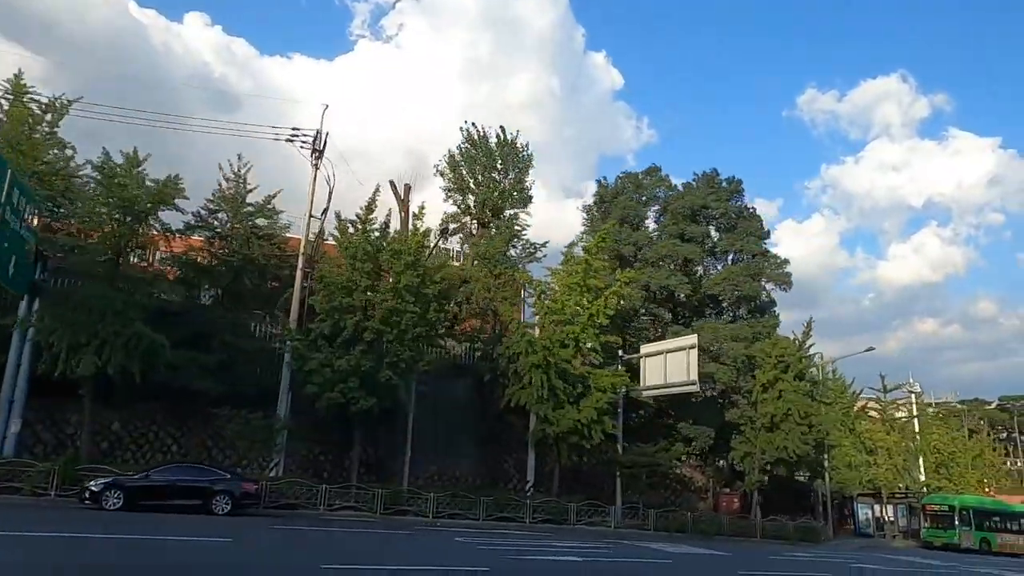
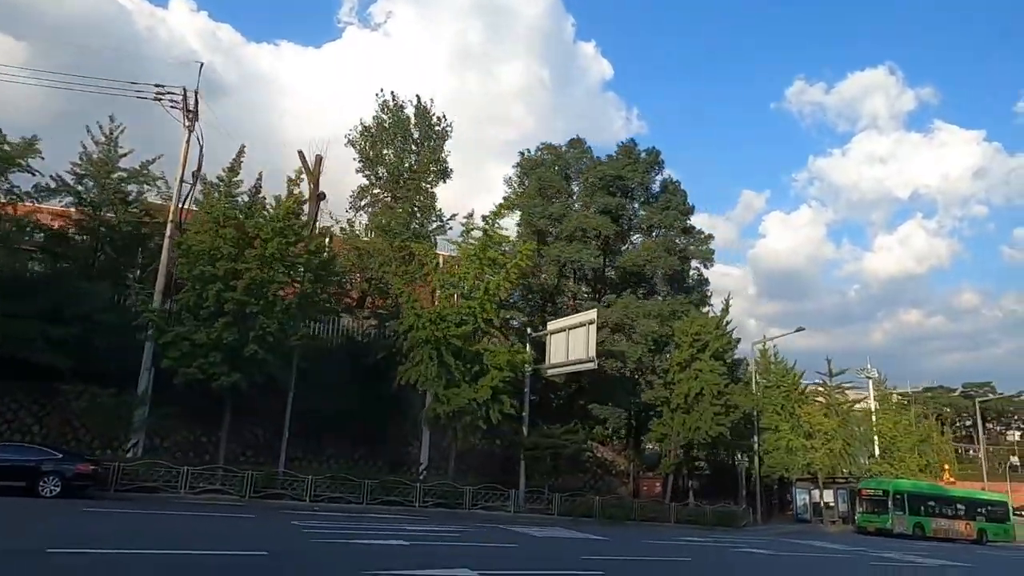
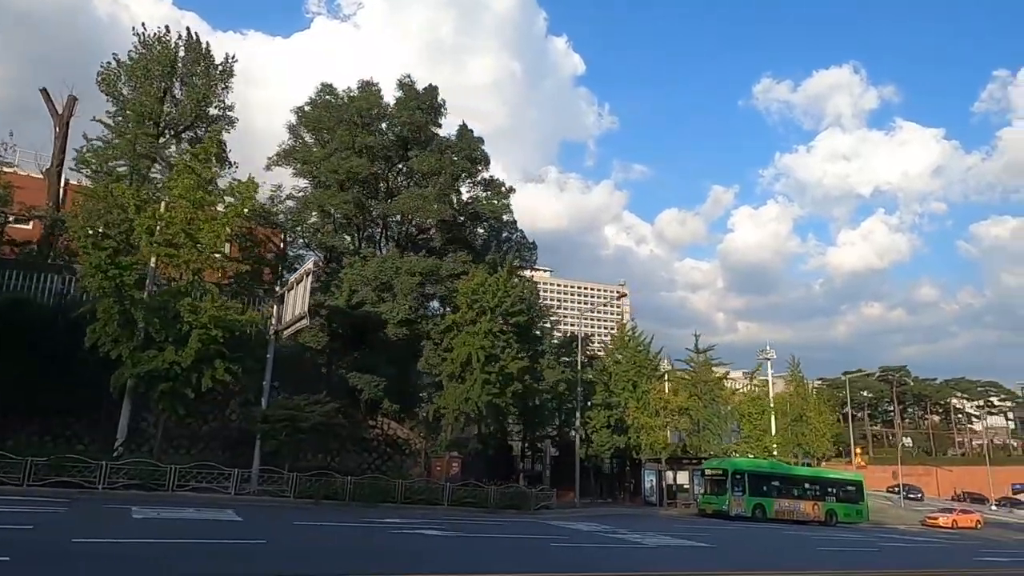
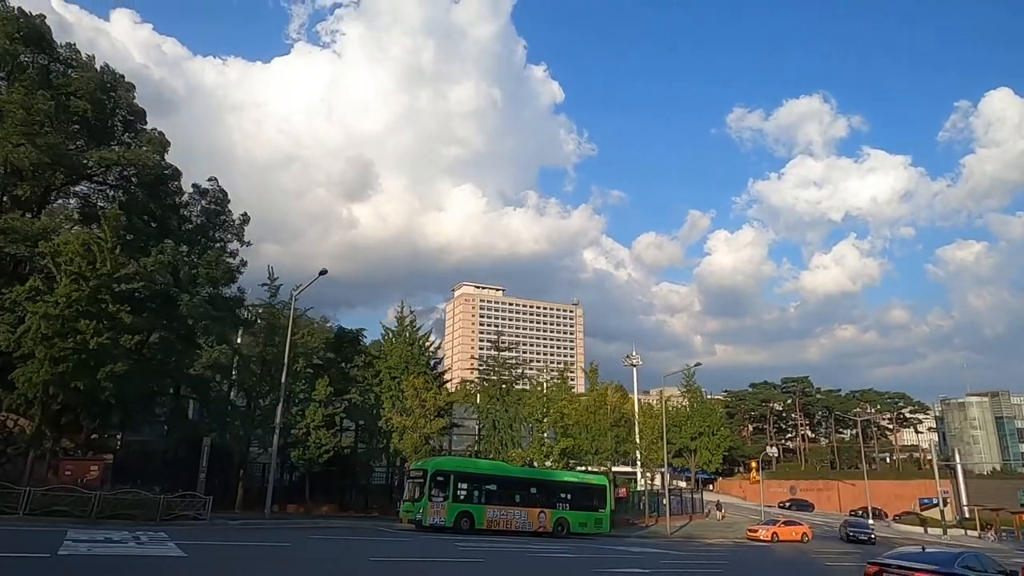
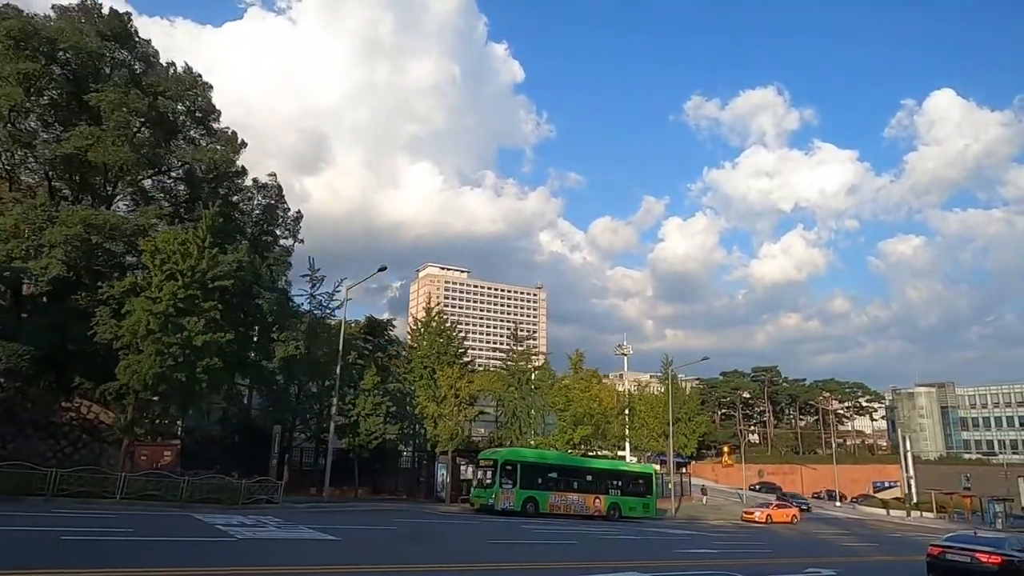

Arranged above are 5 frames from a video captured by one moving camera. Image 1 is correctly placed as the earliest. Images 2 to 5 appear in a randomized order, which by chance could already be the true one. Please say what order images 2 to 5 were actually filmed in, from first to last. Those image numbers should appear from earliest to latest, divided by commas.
2, 3, 5, 4
